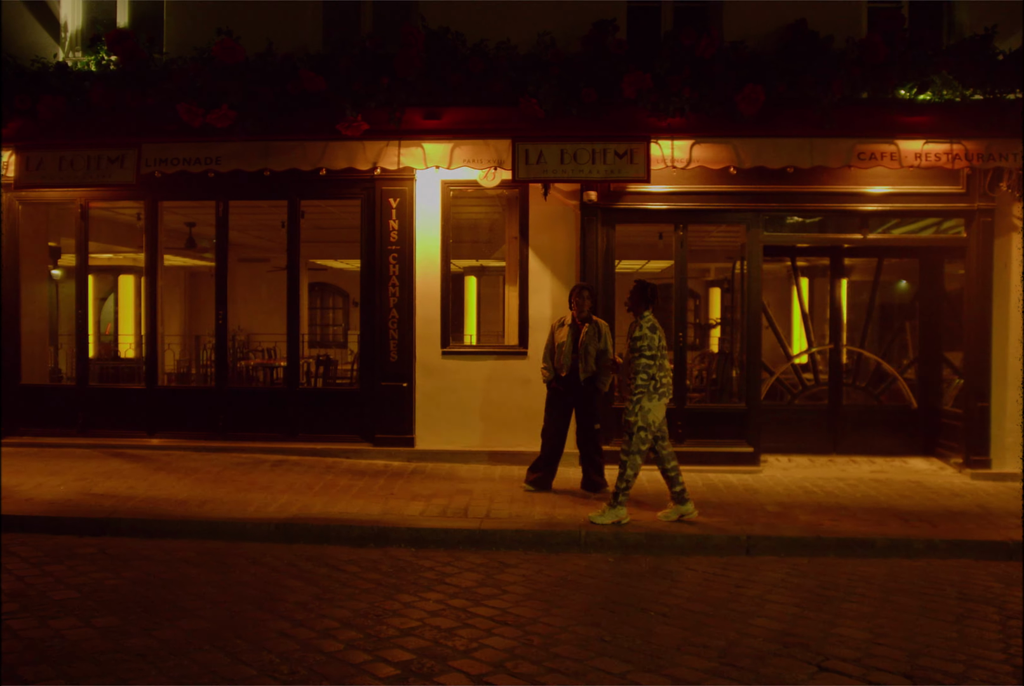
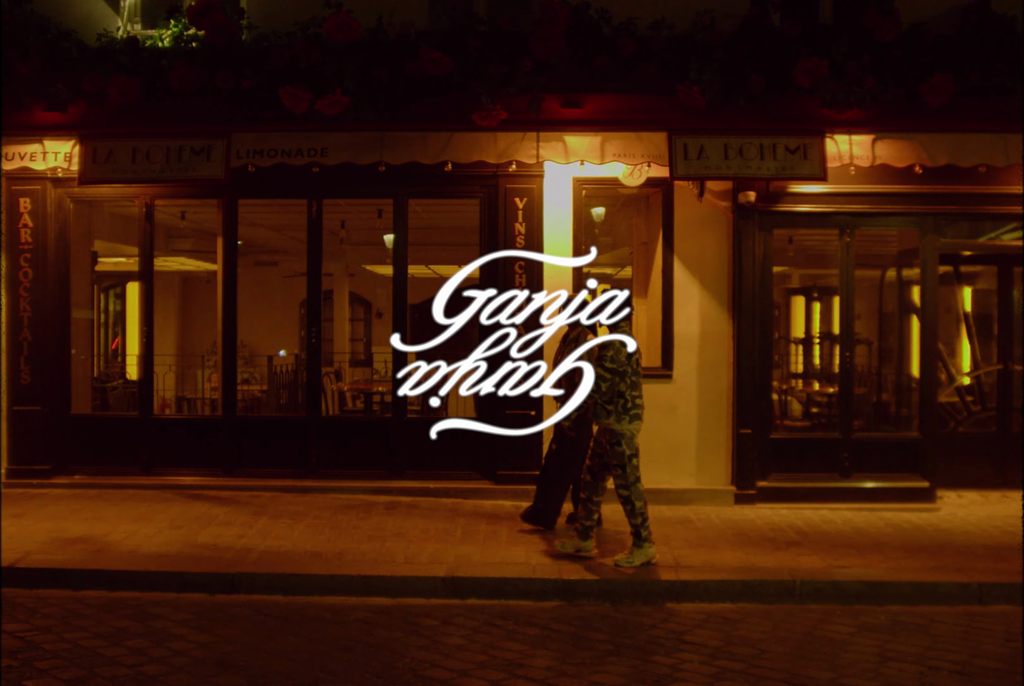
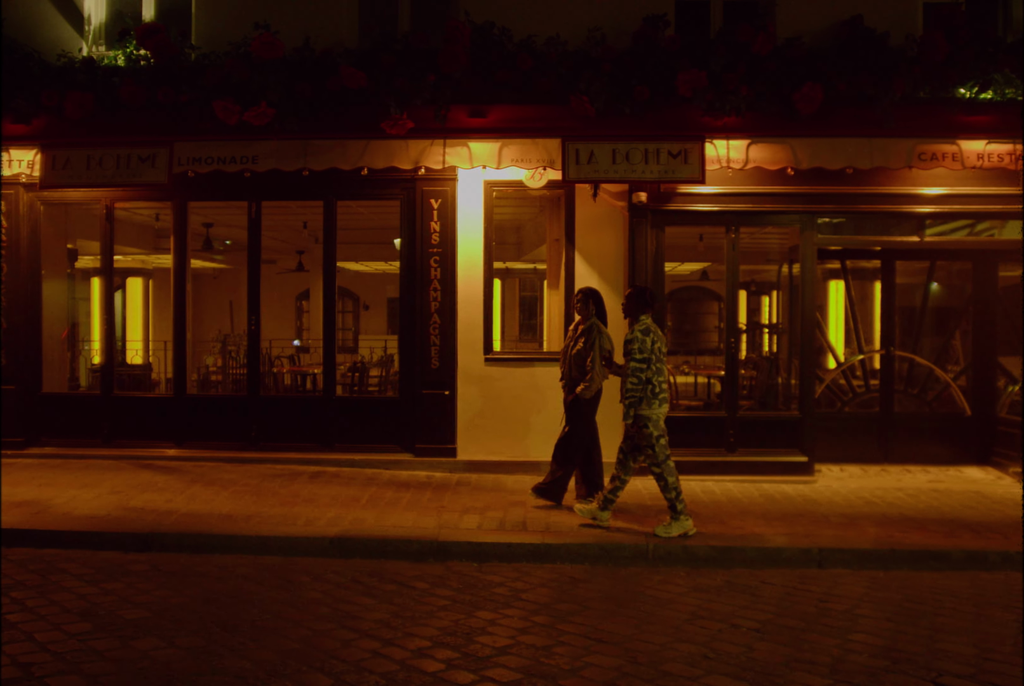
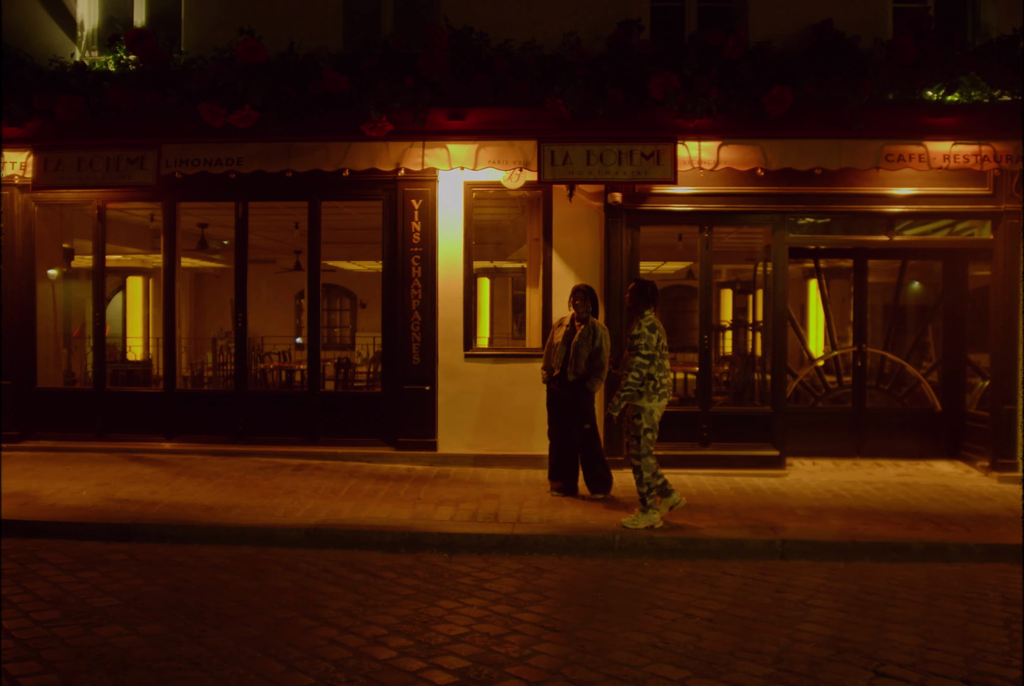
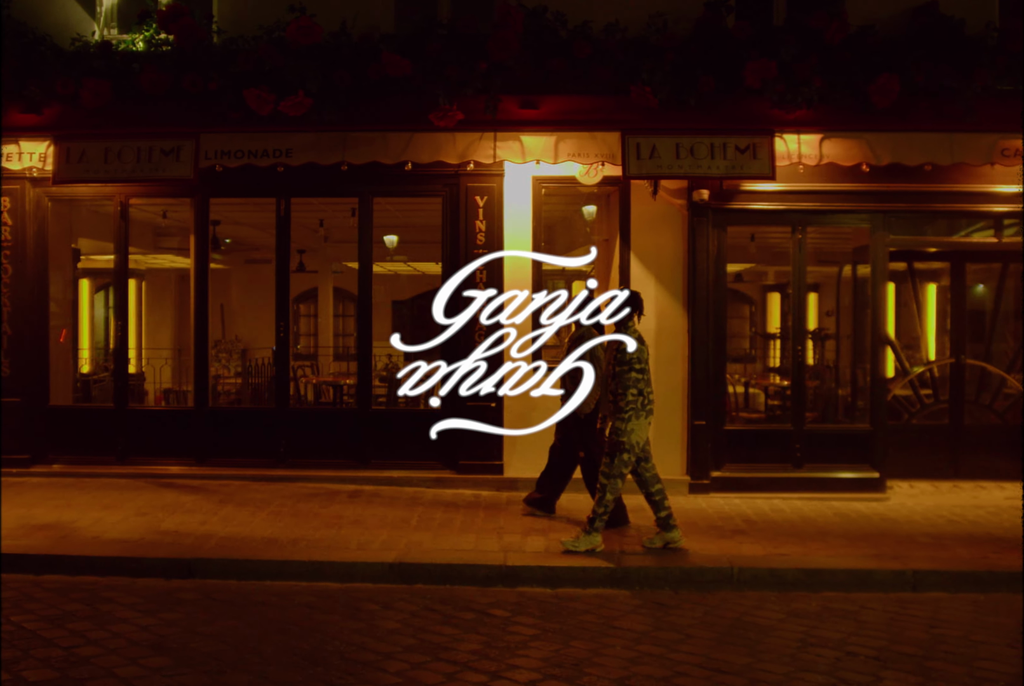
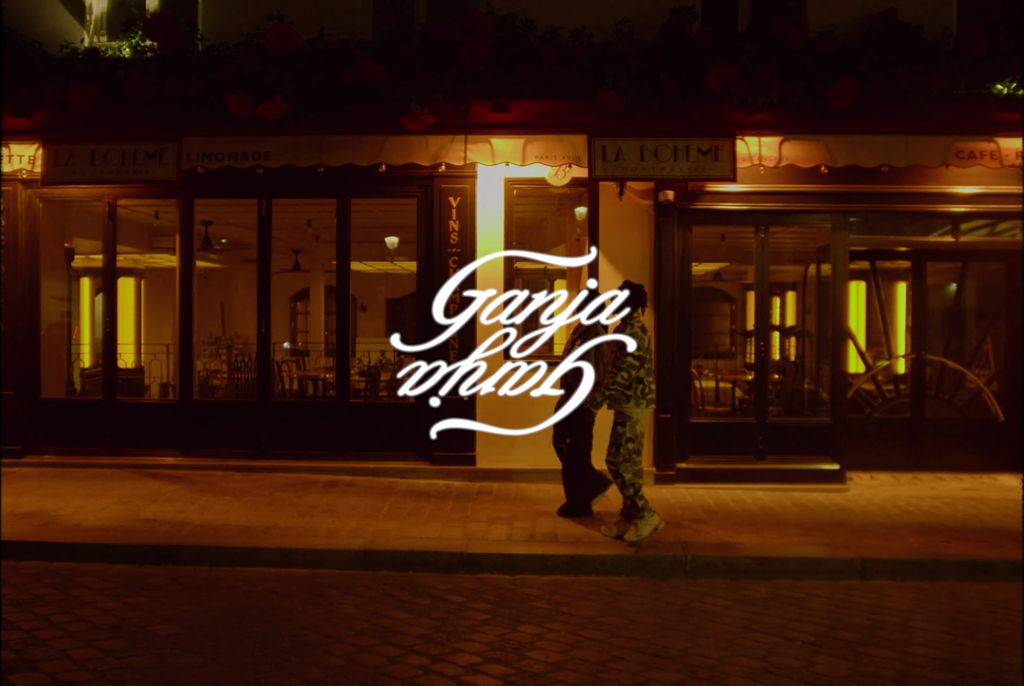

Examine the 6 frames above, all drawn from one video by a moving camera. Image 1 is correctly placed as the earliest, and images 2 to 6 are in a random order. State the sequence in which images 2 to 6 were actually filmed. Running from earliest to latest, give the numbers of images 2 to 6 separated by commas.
4, 3, 6, 5, 2
